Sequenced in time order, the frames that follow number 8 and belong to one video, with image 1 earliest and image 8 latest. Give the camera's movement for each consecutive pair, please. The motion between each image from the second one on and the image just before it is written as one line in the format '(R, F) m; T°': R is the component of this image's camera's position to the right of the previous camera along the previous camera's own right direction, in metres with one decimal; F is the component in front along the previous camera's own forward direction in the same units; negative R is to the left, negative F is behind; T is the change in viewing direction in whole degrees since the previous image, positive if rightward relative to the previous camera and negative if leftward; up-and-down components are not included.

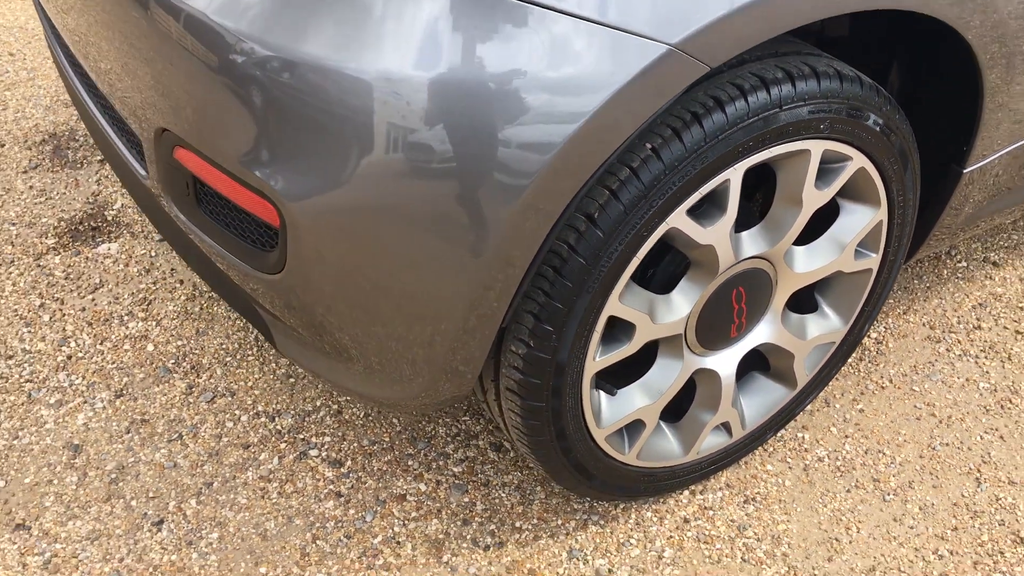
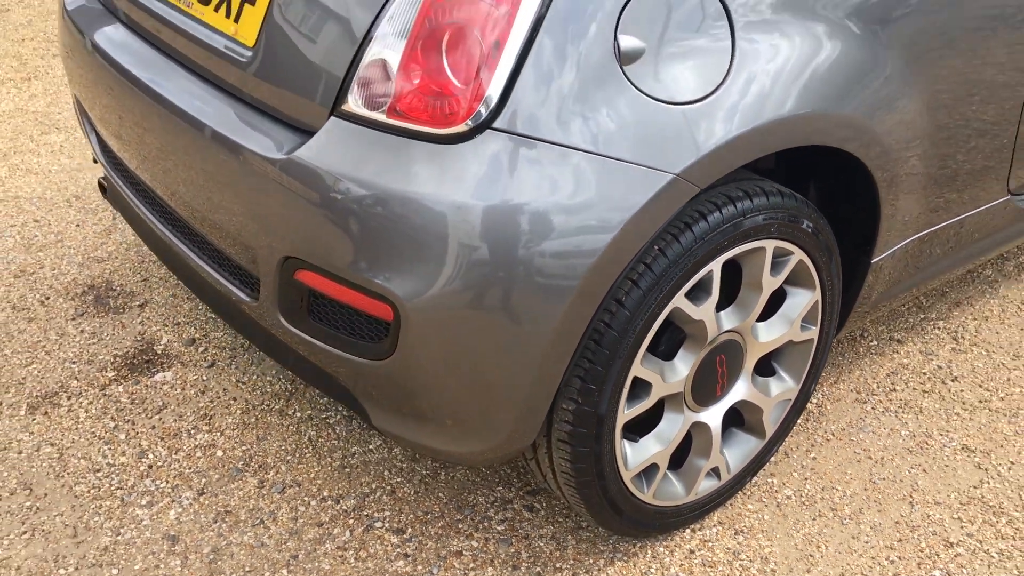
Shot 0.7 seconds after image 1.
(-0.2, -0.3) m; +6°
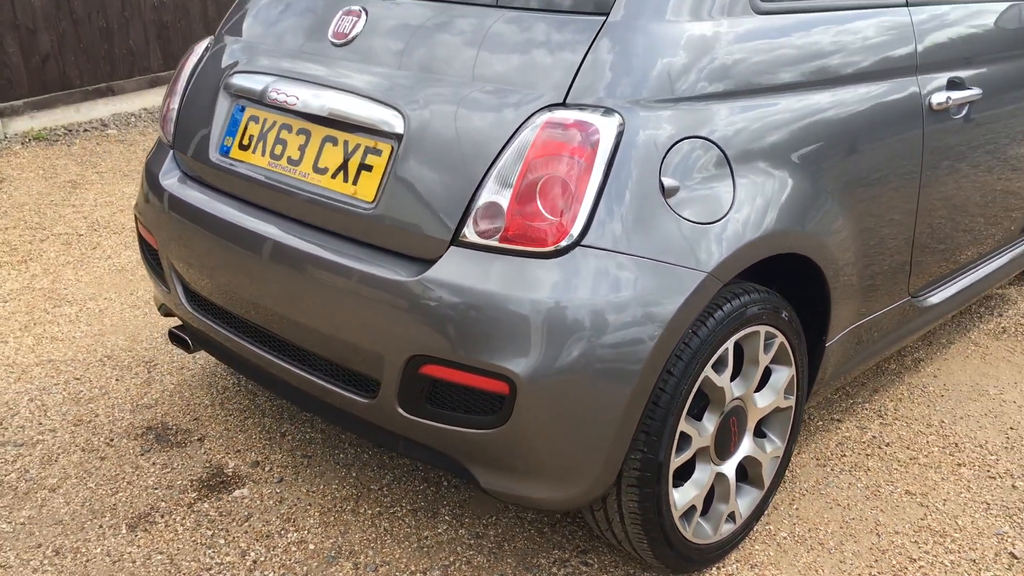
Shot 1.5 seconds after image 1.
(-0.4, -0.4) m; +8°
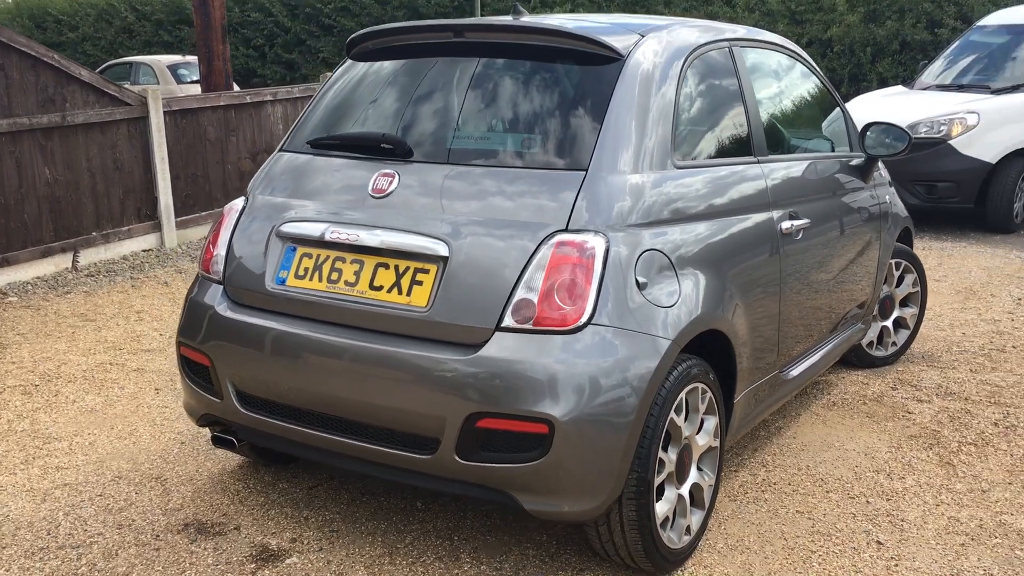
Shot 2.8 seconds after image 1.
(-0.6, -0.7) m; +12°
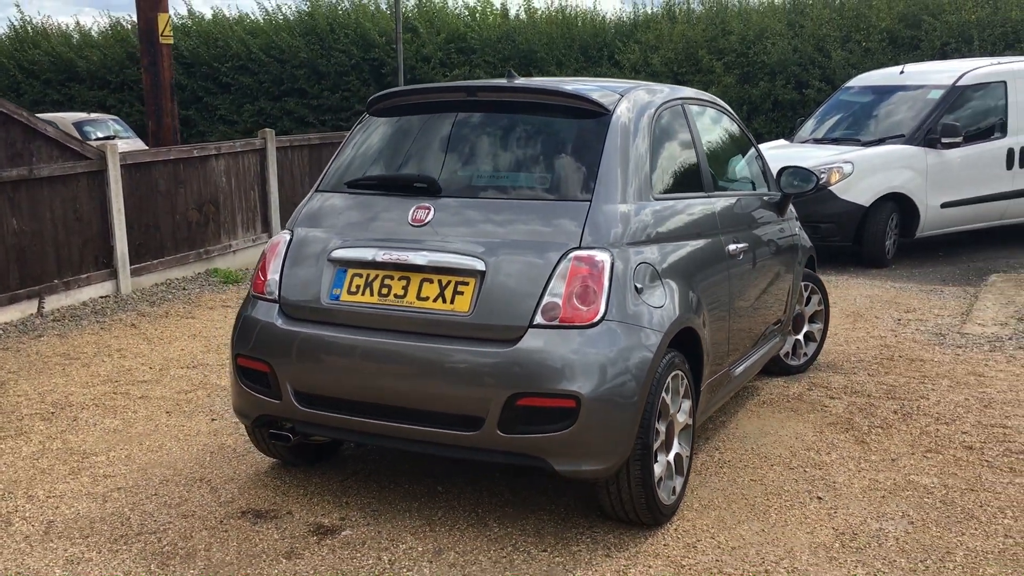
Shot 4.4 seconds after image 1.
(-0.5, -0.6) m; +7°
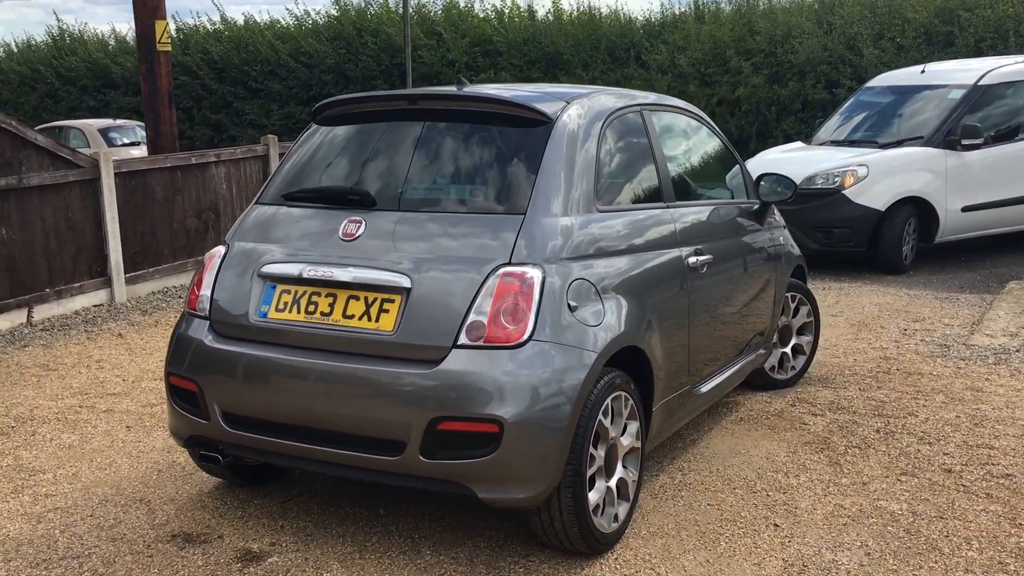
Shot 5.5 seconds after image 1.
(+0.4, +0.2) m; -3°
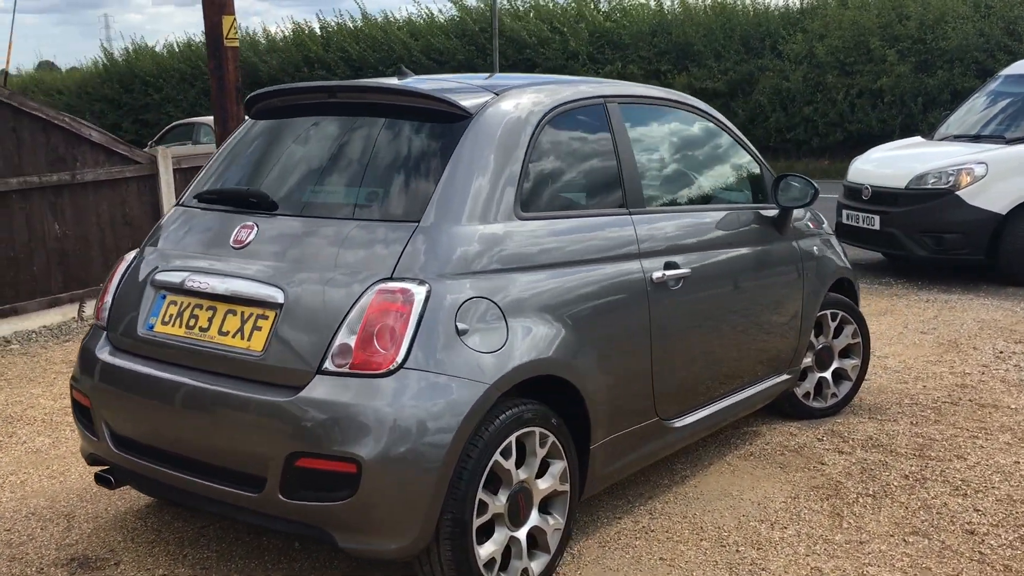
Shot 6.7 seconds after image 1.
(+0.7, +0.5) m; -9°
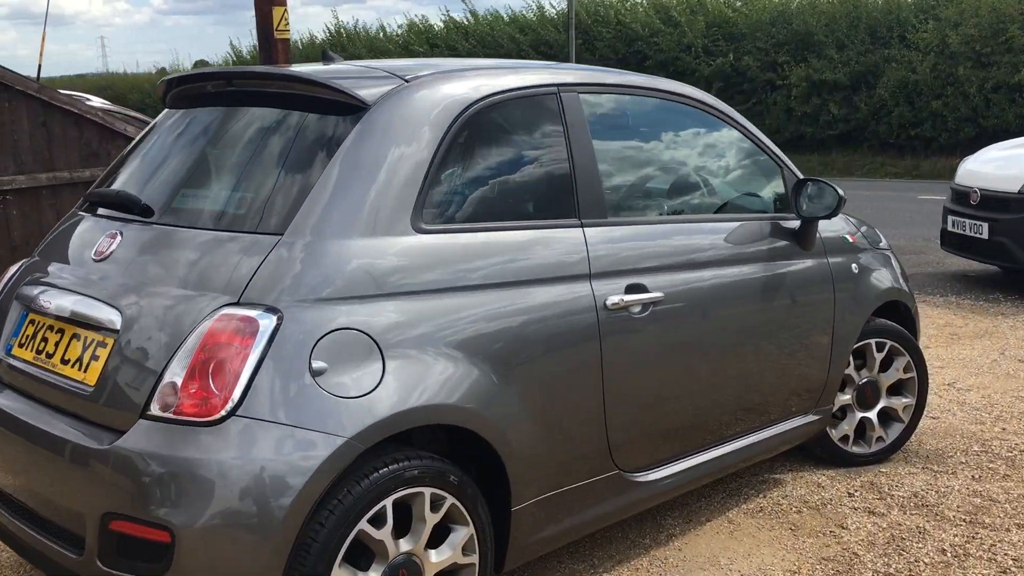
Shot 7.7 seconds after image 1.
(+0.6, +0.6) m; -8°
